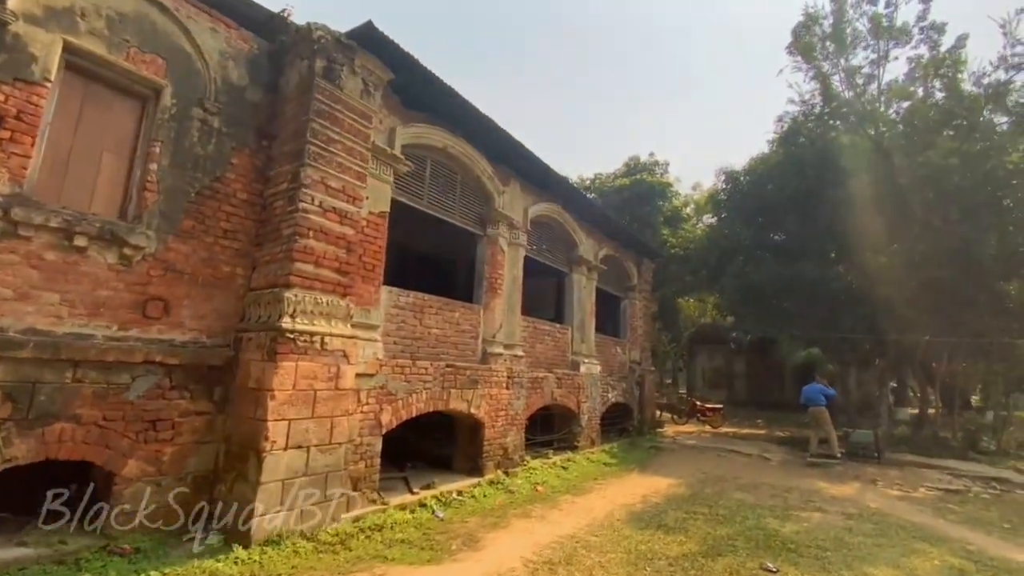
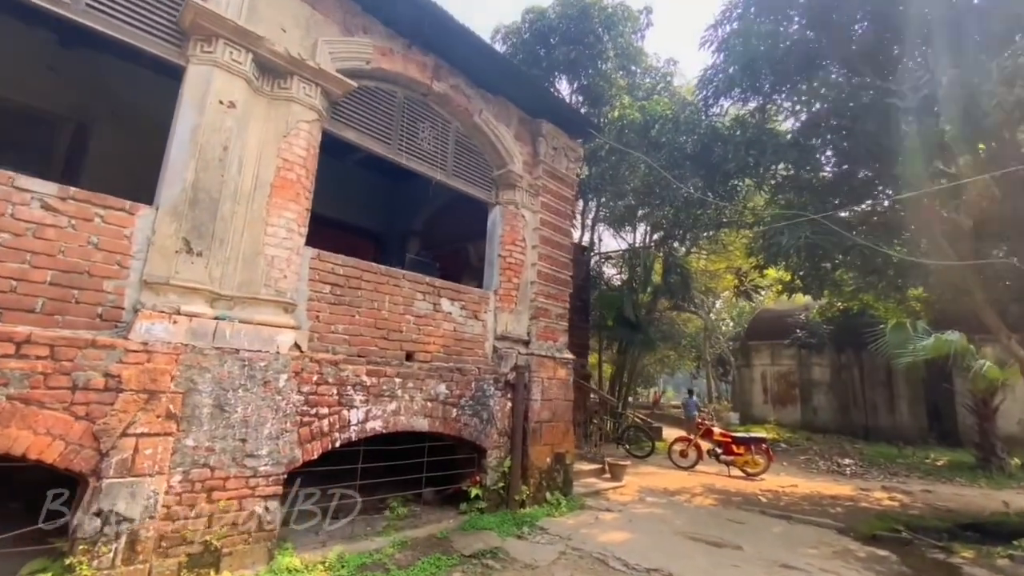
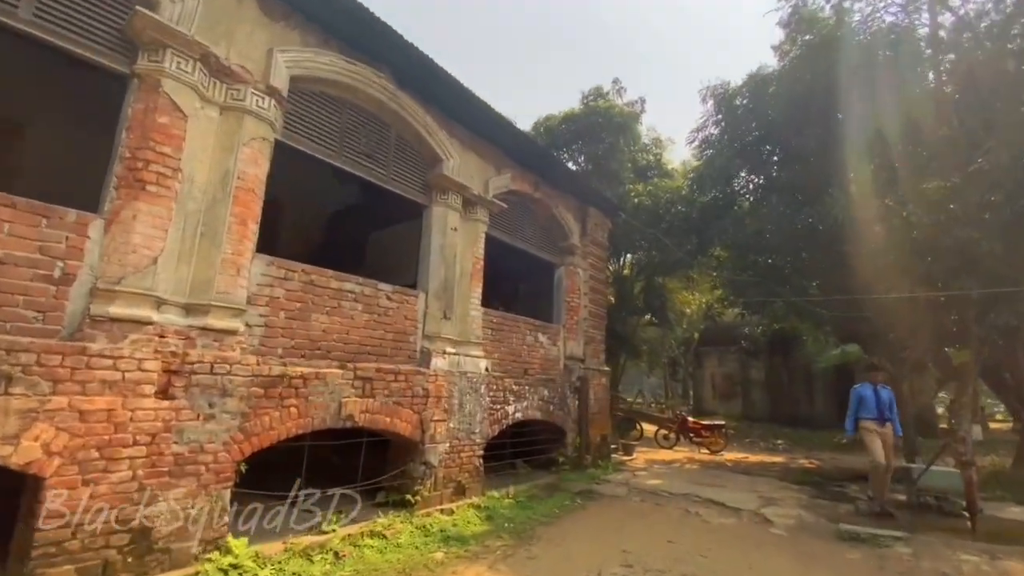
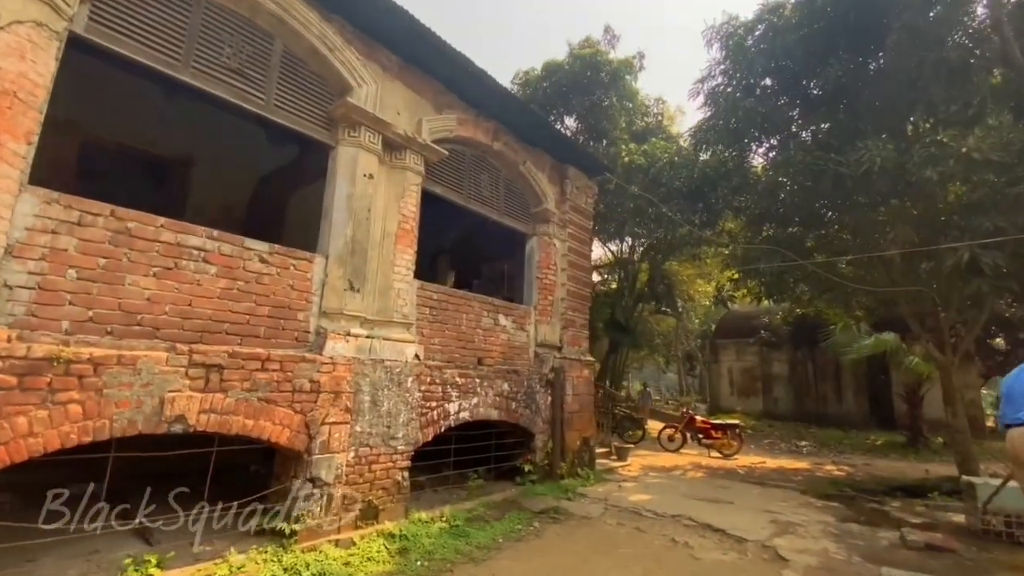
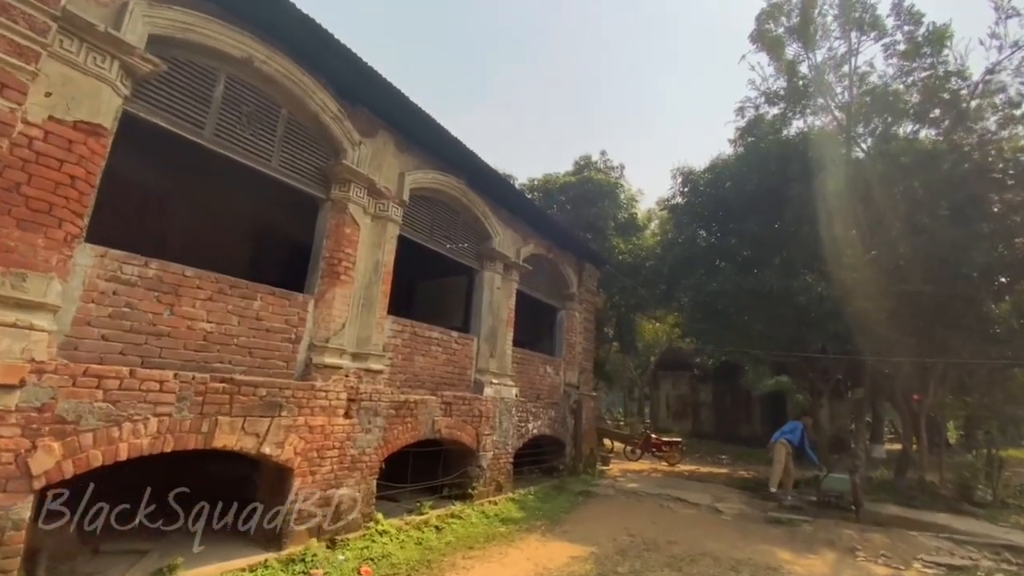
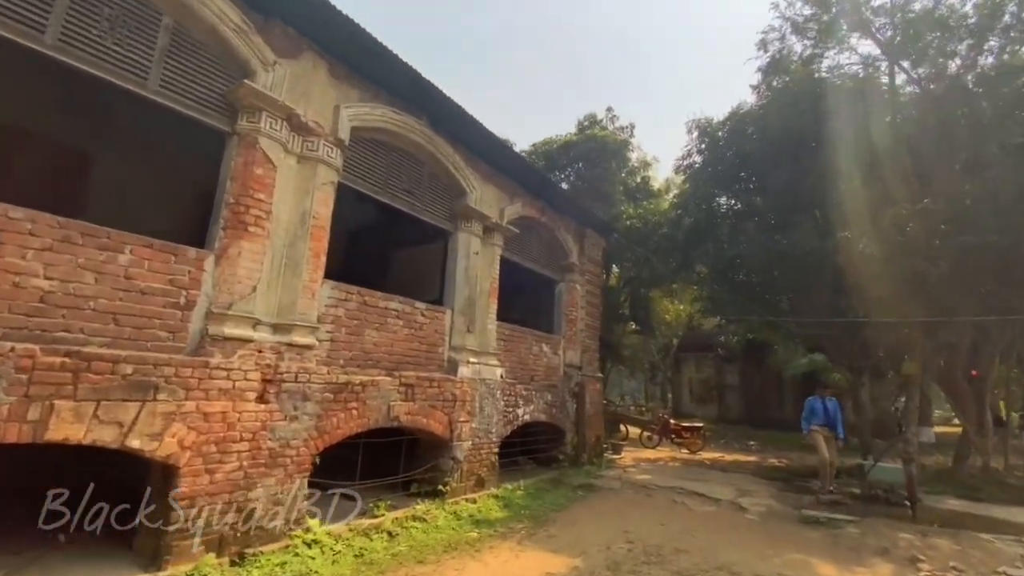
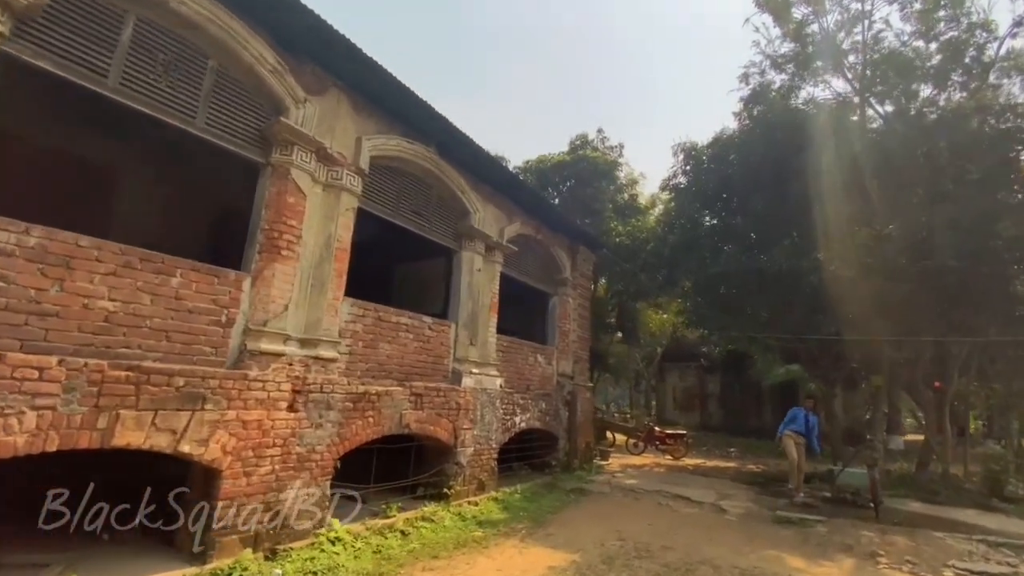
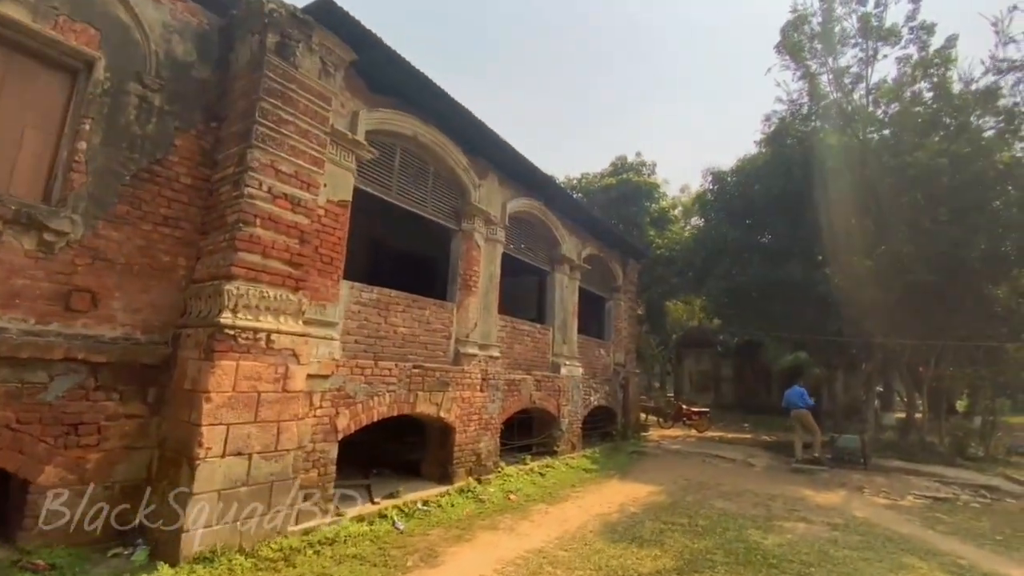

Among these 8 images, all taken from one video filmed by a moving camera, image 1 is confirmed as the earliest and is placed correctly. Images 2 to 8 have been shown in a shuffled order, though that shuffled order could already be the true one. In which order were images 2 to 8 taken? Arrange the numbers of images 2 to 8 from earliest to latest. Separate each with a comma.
8, 5, 7, 6, 3, 4, 2
